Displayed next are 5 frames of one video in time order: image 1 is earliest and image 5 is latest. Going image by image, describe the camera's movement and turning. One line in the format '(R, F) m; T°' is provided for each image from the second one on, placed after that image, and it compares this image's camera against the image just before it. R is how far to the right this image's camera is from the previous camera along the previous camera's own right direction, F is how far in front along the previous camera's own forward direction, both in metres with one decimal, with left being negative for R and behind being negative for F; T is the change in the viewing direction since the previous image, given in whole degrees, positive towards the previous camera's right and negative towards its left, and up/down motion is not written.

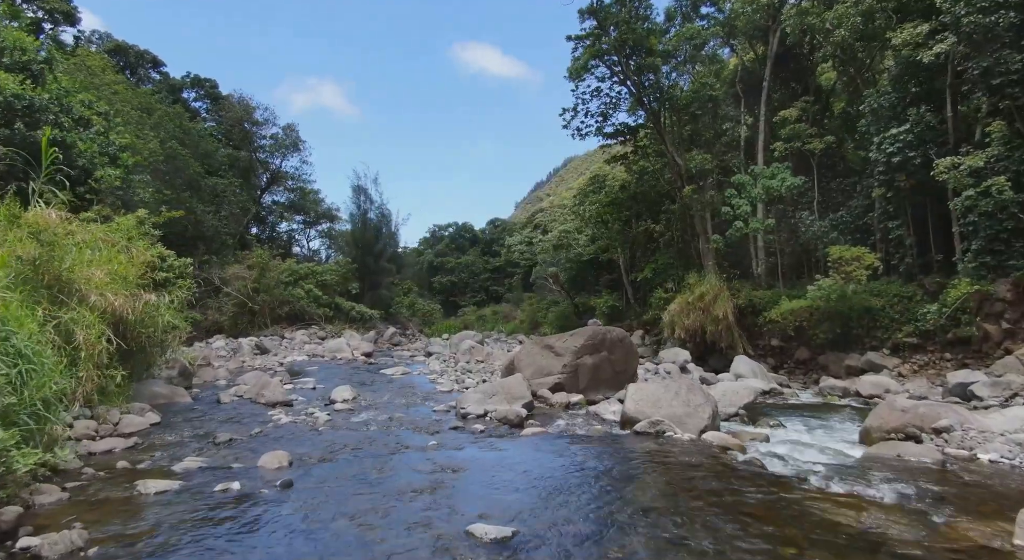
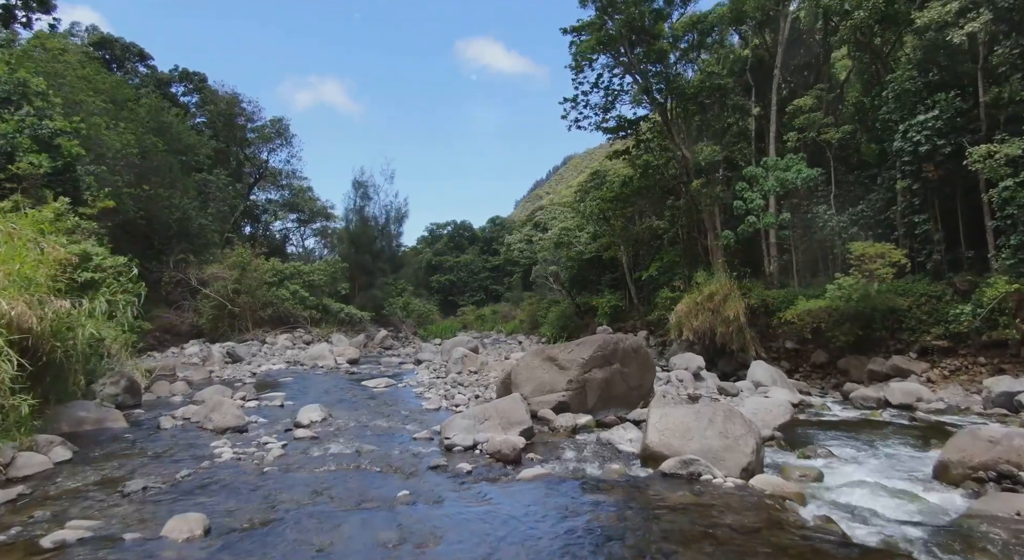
(0.0, +1.0) m; 0°
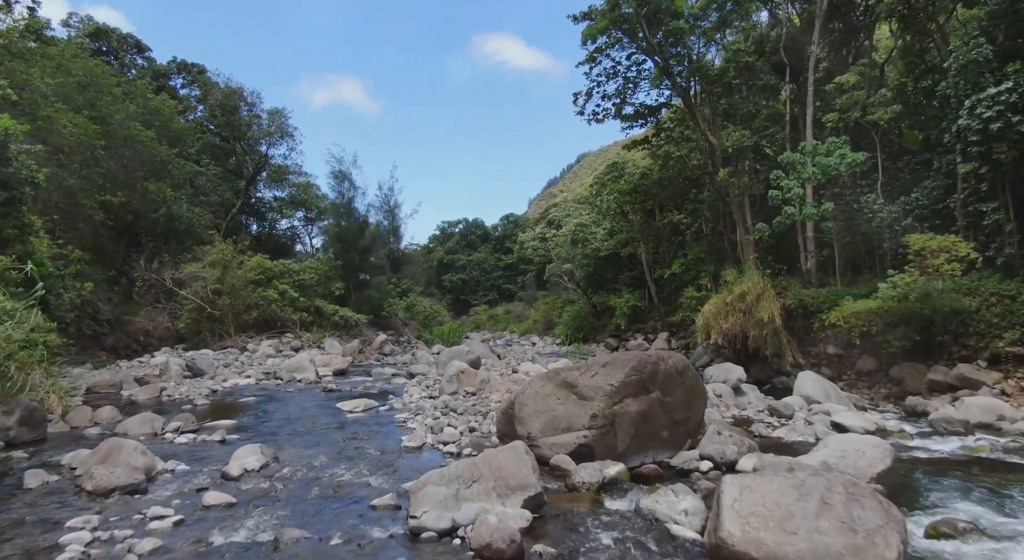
(+0.1, +1.5) m; -1°
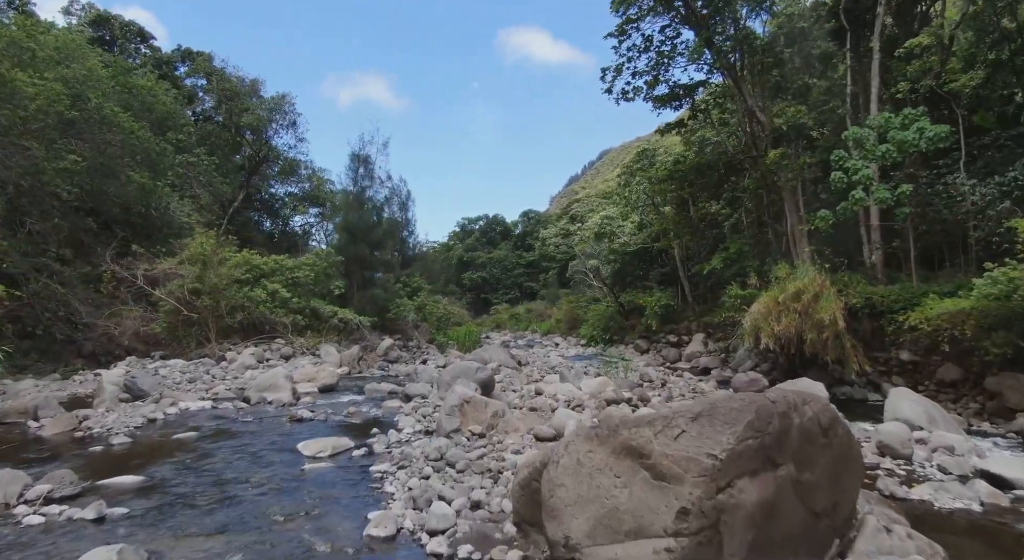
(0.0, +1.9) m; -2°
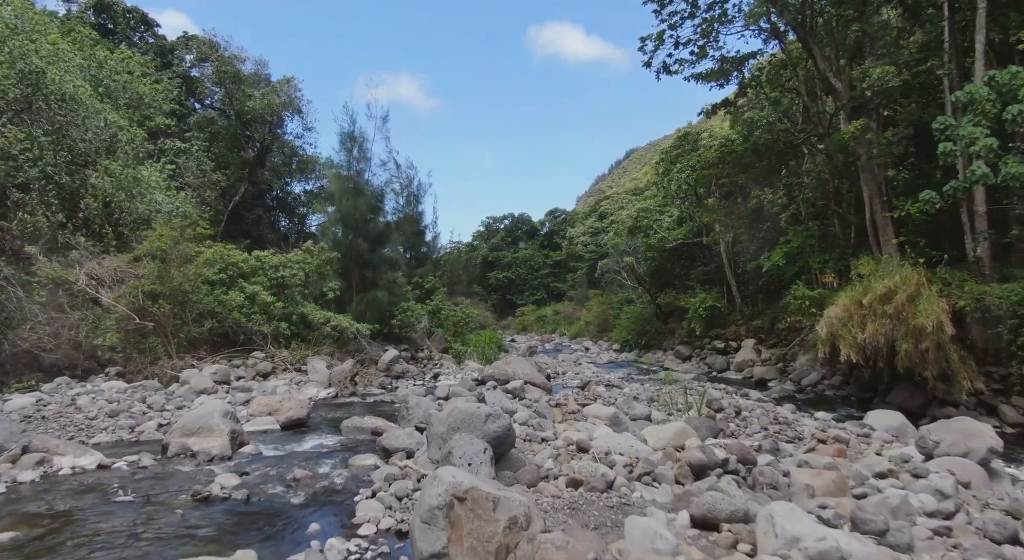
(0.0, +2.3) m; -2°
